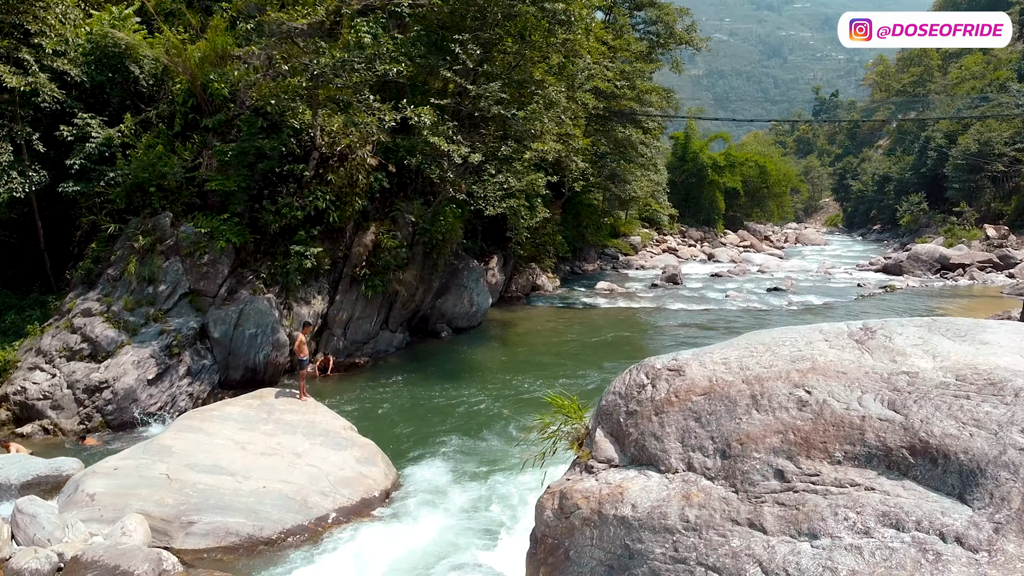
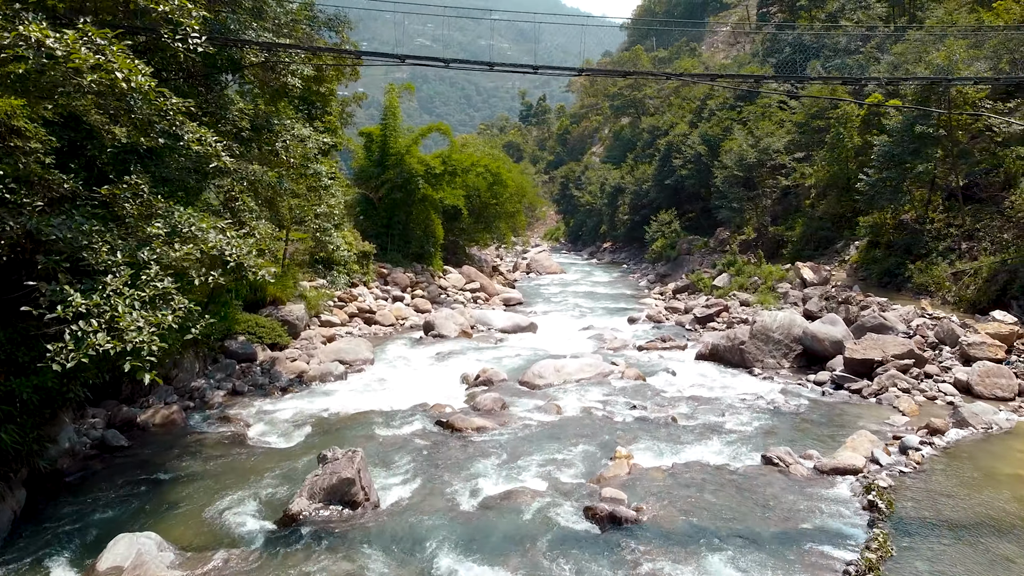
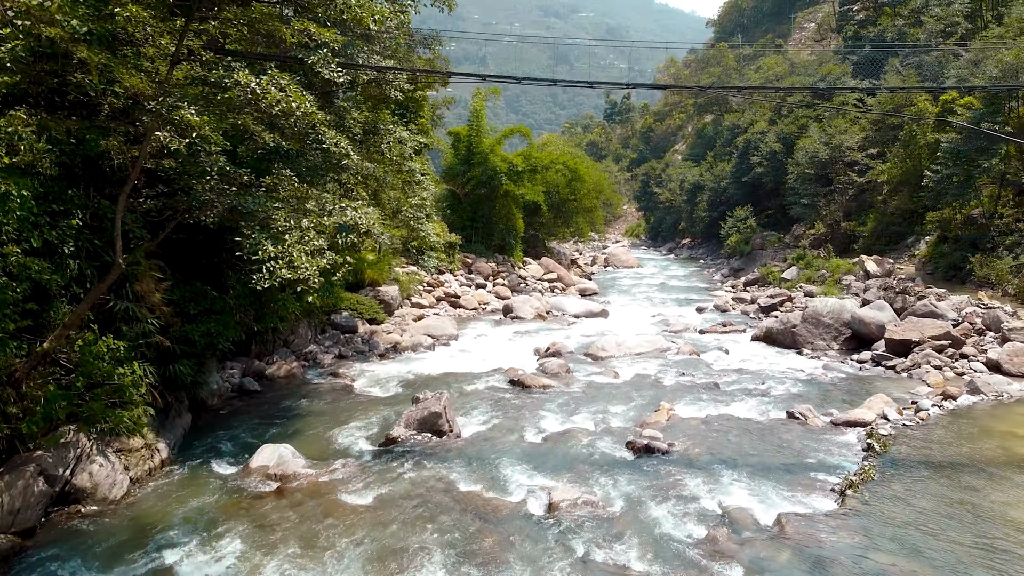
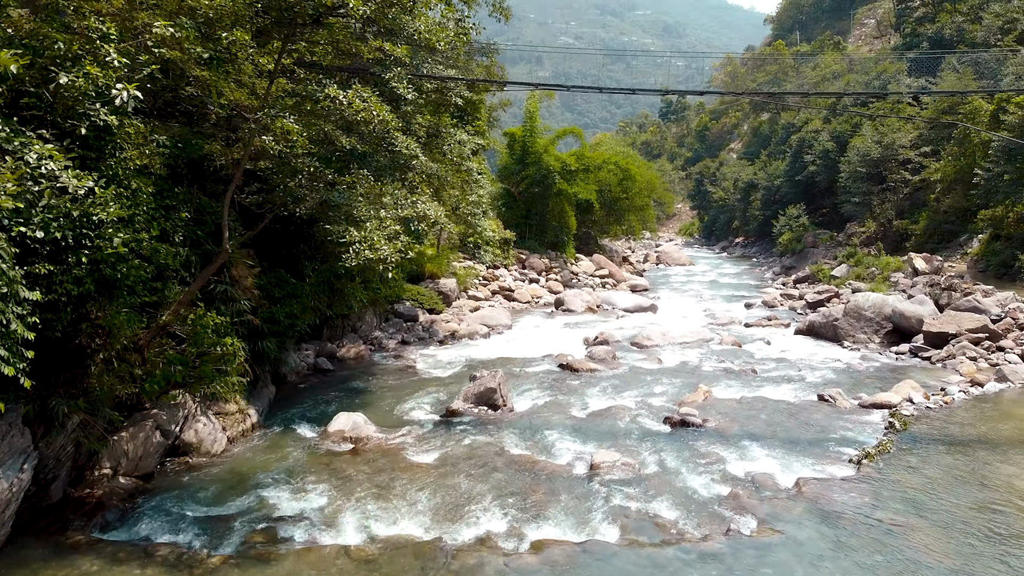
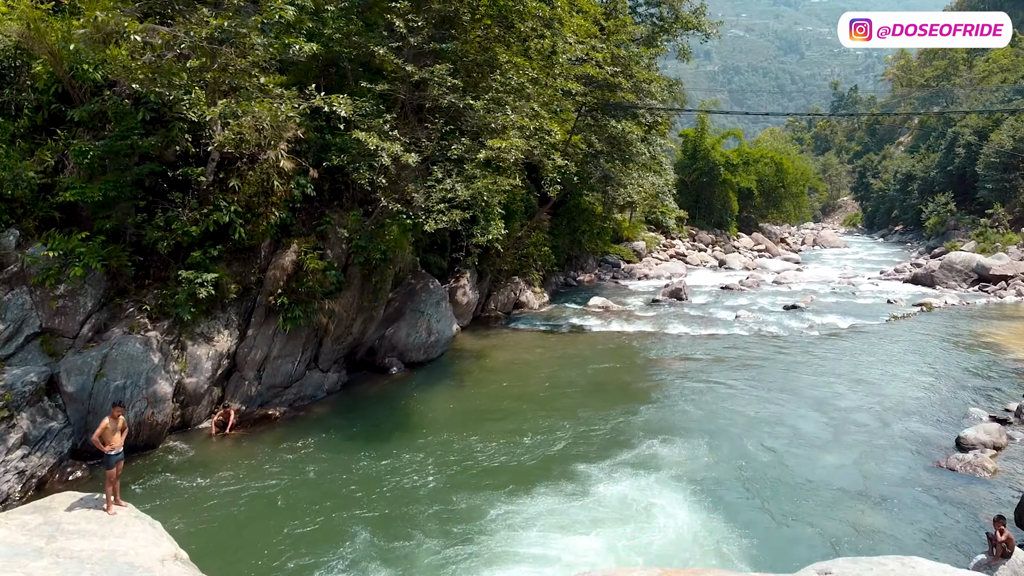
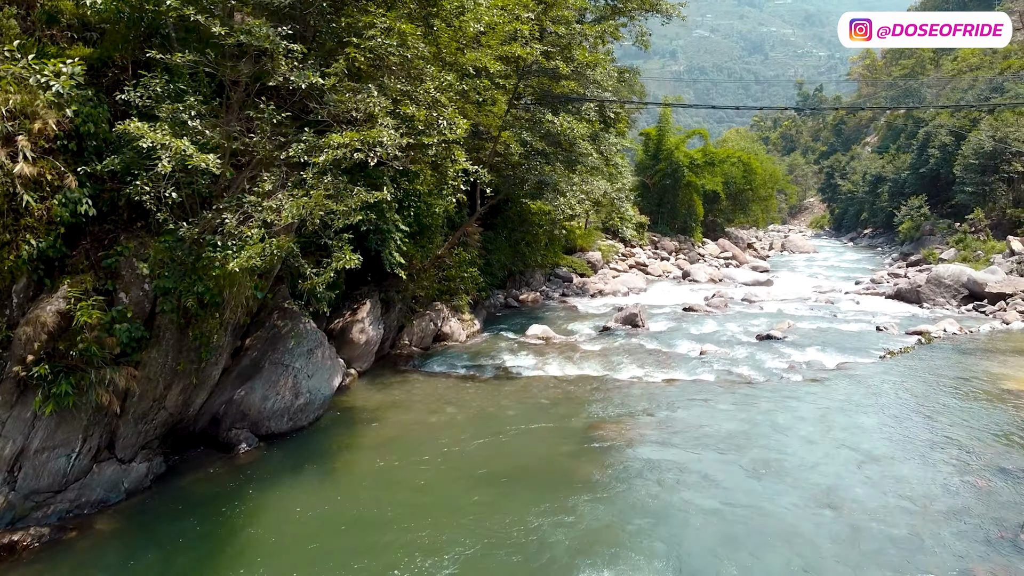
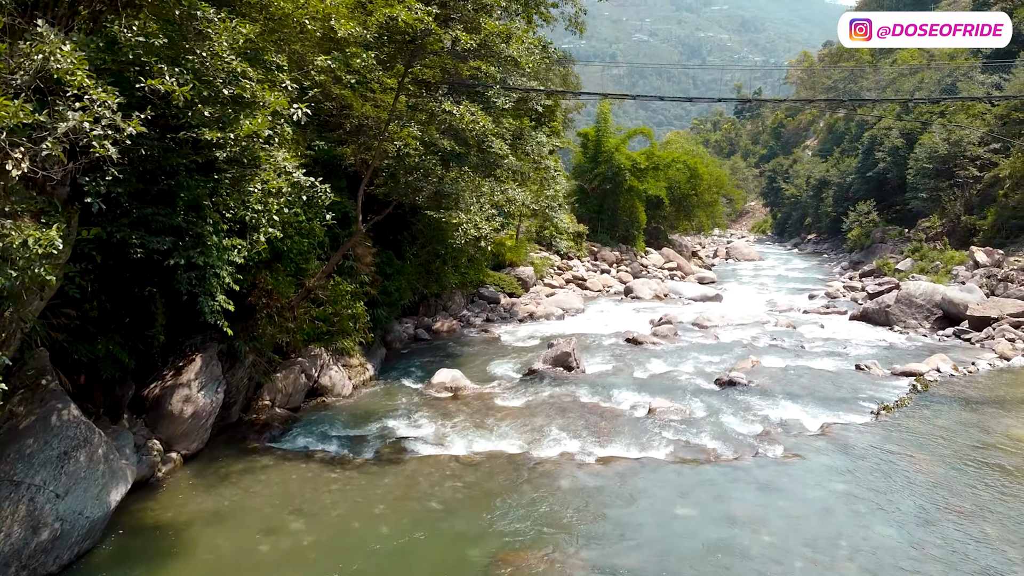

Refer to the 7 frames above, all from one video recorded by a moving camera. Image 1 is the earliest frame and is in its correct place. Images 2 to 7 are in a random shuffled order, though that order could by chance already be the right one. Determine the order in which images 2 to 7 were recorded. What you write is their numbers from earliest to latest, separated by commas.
5, 6, 7, 4, 3, 2
